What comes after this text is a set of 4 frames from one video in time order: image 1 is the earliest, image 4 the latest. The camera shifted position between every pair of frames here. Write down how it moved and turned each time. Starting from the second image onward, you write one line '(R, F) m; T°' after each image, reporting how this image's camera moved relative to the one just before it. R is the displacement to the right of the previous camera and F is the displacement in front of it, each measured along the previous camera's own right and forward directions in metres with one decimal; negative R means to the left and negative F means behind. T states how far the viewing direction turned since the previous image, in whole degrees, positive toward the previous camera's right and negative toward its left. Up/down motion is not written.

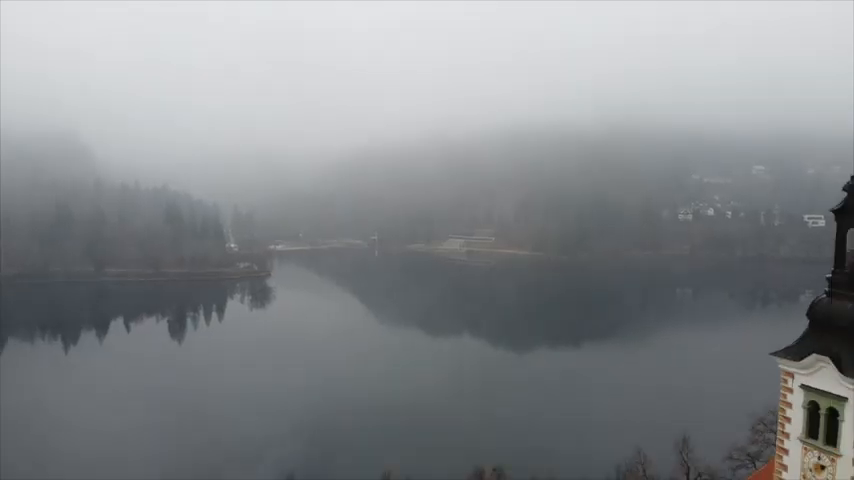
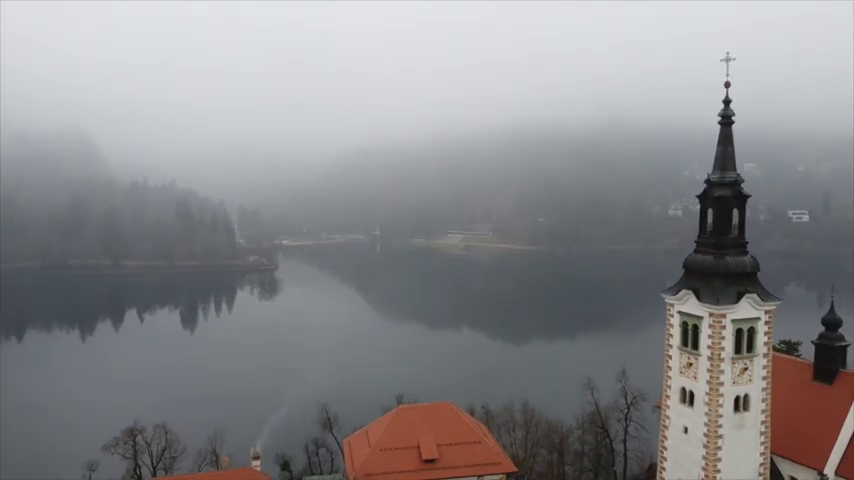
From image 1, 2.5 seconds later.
(-0.1, -4.6) m; 0°
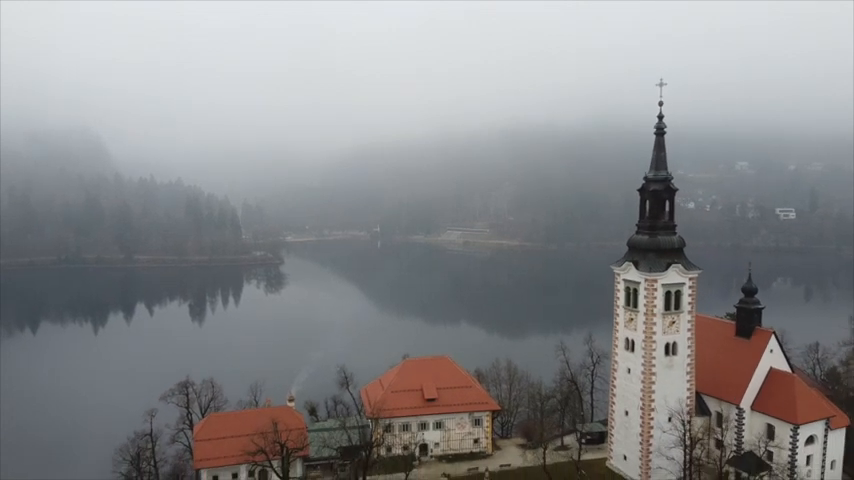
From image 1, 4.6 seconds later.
(-0.1, -4.0) m; 0°
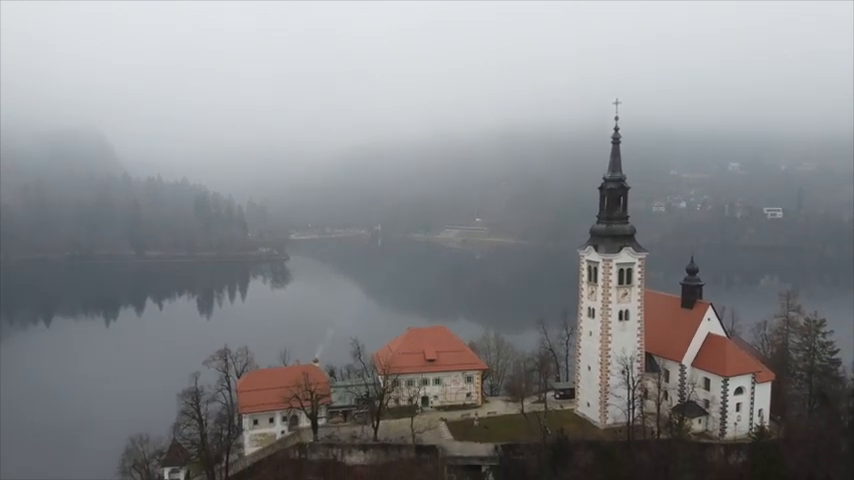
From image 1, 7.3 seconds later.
(-0.1, -4.3) m; 0°
